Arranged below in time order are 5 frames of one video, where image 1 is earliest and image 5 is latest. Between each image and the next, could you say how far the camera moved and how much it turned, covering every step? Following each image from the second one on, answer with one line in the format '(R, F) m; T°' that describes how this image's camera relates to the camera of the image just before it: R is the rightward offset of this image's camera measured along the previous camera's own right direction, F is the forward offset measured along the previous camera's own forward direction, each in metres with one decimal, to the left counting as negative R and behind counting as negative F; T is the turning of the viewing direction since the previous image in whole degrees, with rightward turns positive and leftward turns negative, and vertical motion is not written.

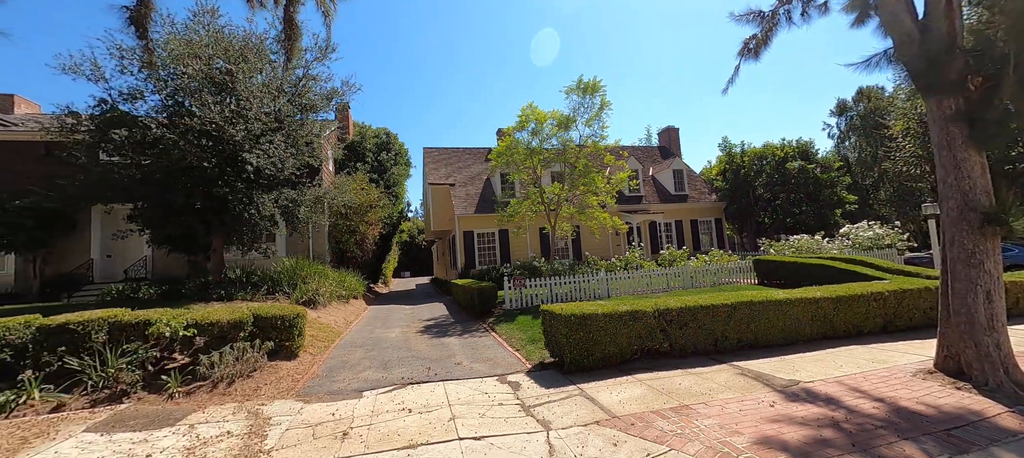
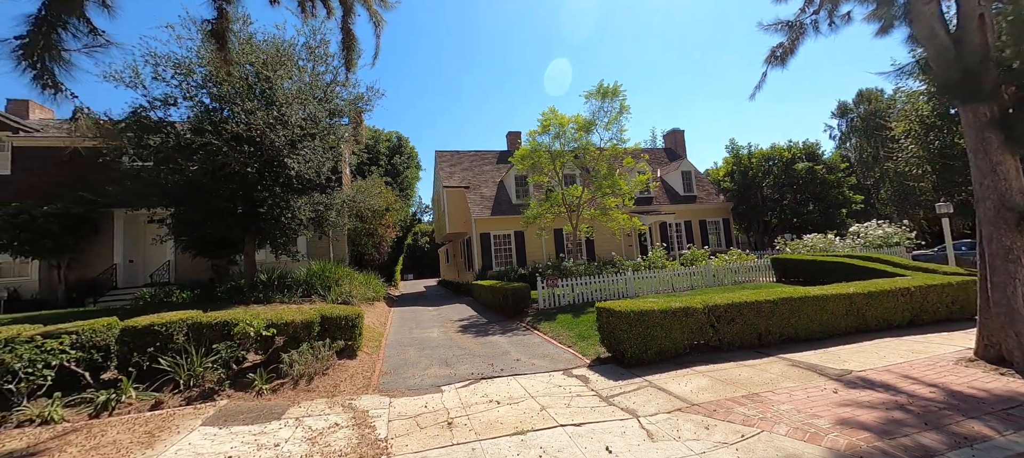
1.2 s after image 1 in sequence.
(-1.0, -0.3) m; +1°
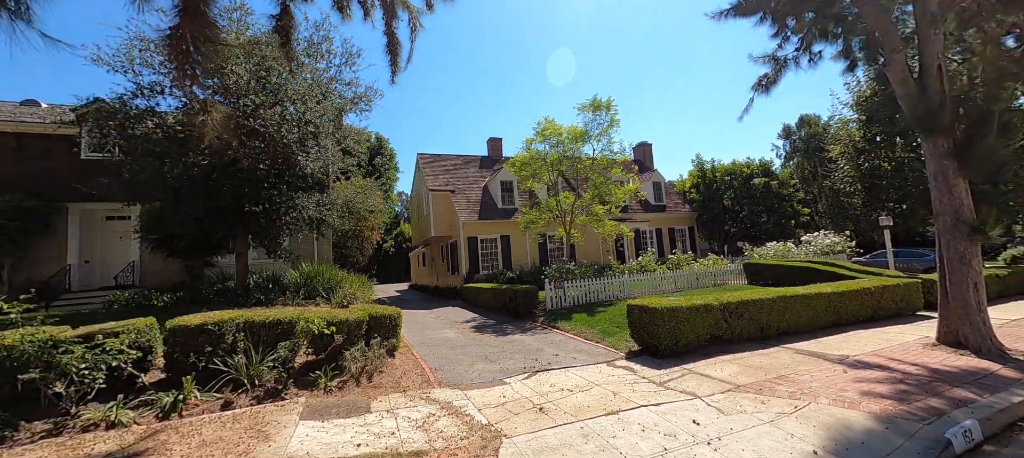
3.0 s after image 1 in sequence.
(-1.5, -0.3) m; +7°
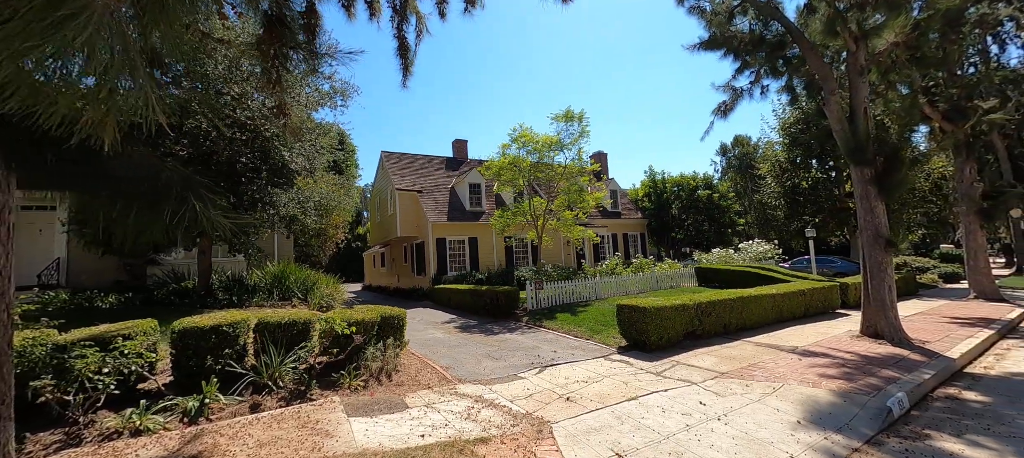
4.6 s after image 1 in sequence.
(-1.1, -0.3) m; +8°
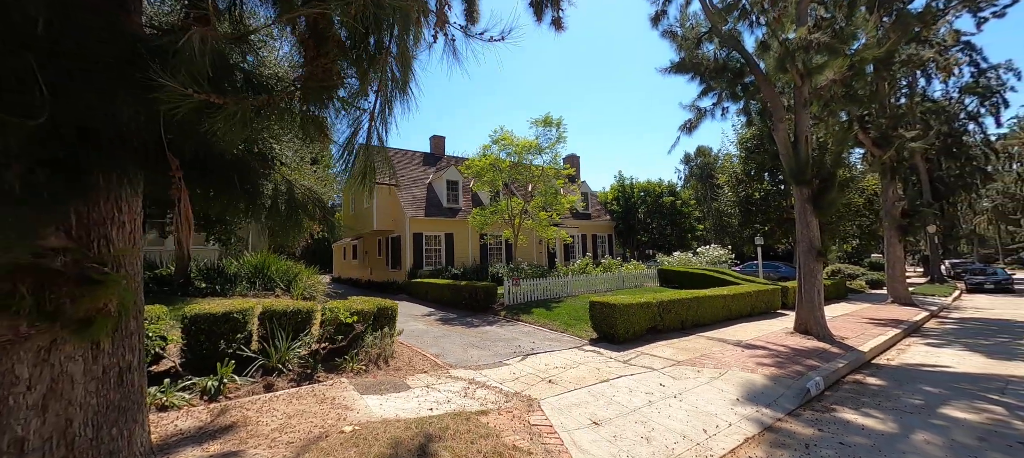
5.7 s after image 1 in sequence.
(-0.4, -0.7) m; +5°
